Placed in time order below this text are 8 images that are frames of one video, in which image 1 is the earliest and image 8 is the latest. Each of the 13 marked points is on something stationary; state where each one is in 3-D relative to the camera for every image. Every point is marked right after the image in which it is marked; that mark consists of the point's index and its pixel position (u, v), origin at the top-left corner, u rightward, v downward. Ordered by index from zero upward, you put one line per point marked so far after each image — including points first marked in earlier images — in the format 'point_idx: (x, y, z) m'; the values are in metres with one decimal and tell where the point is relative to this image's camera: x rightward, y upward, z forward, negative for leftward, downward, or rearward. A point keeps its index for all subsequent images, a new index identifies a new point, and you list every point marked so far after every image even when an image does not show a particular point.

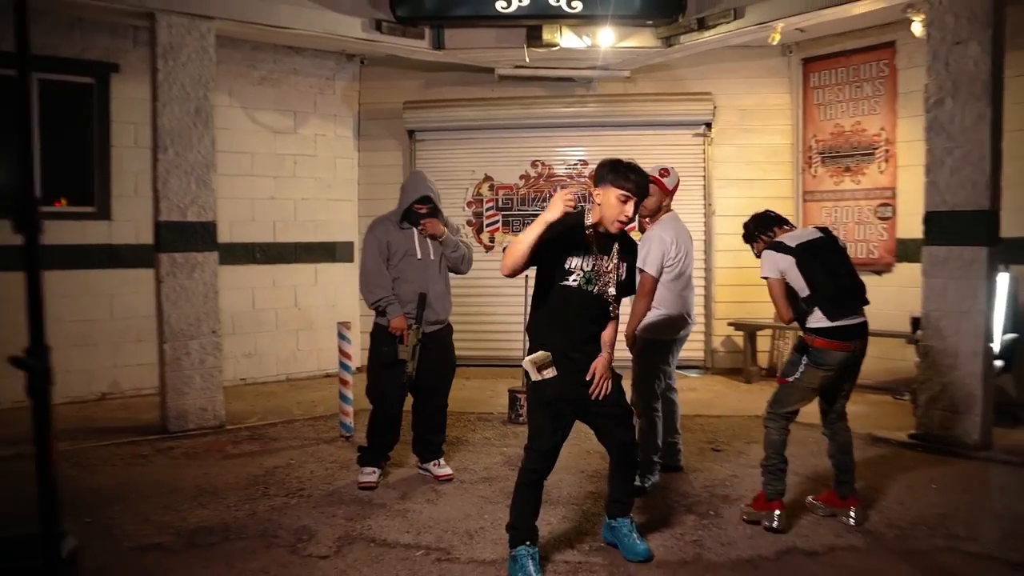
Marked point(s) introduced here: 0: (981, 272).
0: (+3.0, +0.1, +5.7) m
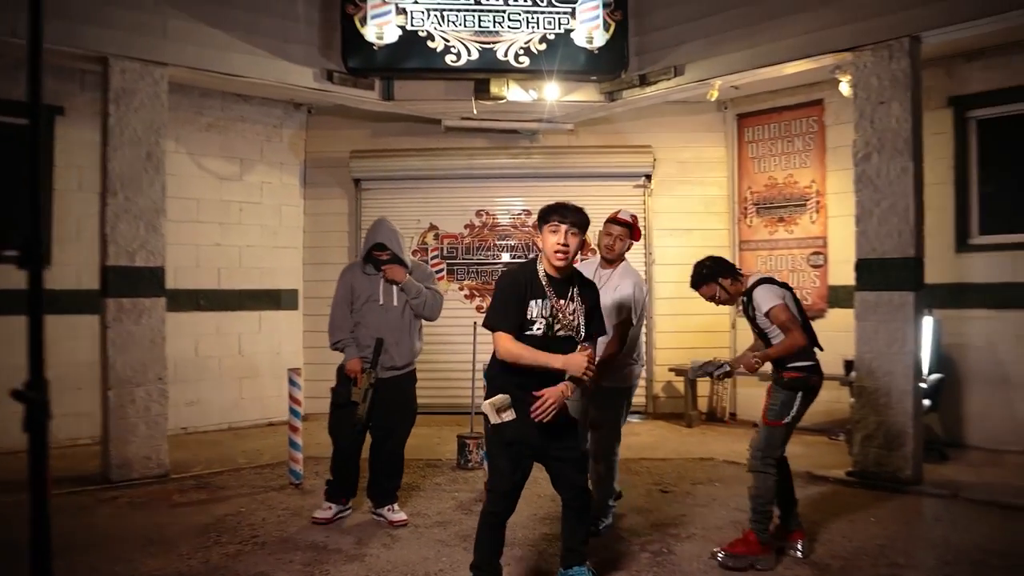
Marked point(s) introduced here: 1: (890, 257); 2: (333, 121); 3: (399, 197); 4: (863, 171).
0: (+2.7, -0.2, +6.0) m
1: (+2.6, +0.2, +6.1) m
2: (-1.9, +1.8, +9.6) m
3: (-1.2, +1.0, +9.6) m
4: (+2.5, +0.8, +6.3) m
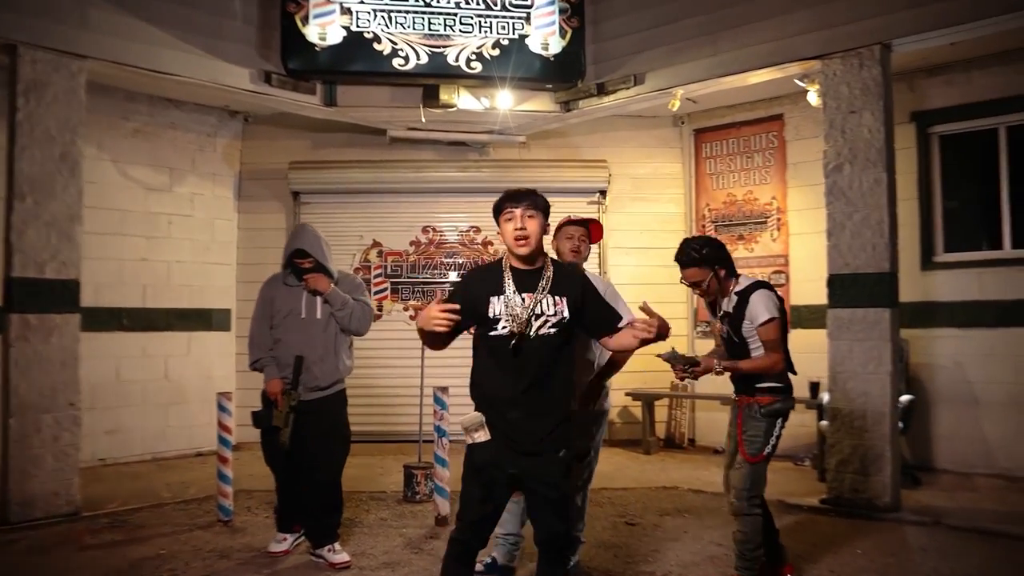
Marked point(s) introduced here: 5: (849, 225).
0: (+2.4, -0.3, +5.7) m
1: (+2.3, +0.1, +5.8) m
2: (-2.5, +1.6, +9.1) m
3: (-1.7, +0.8, +9.0) m
4: (+2.2, +0.7, +6.0) m
5: (+2.2, +0.4, +5.9) m
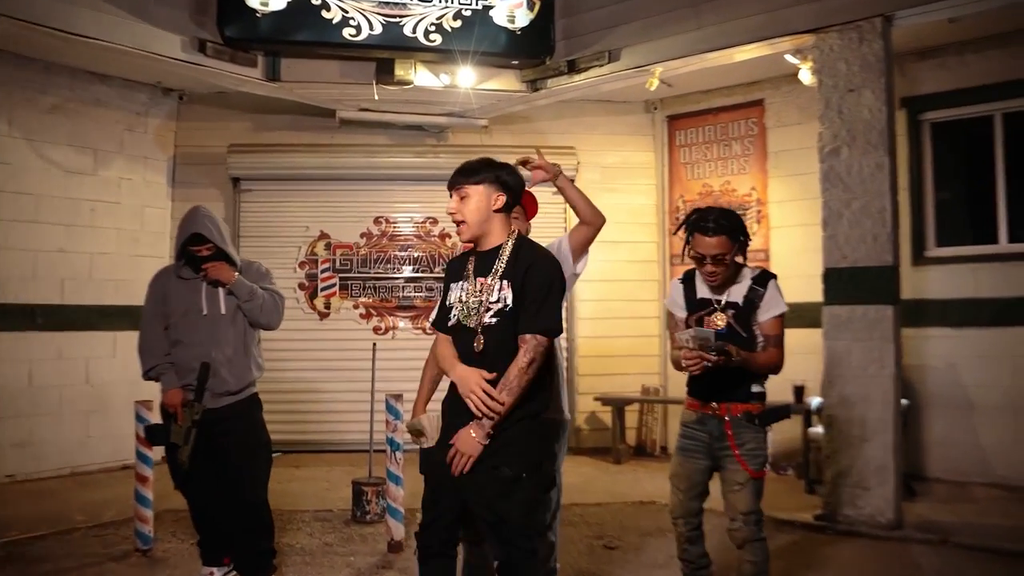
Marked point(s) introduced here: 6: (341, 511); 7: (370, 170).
0: (+2.2, -0.3, +5.2) m
1: (+2.1, +0.1, +5.3) m
2: (-2.8, +1.6, +8.3) m
3: (-2.1, +0.8, +8.3) m
4: (+1.9, +0.7, +5.5) m
5: (+2.0, +0.4, +5.4) m
6: (-1.1, -1.5, +5.8) m
7: (-1.3, +1.1, +8.2) m
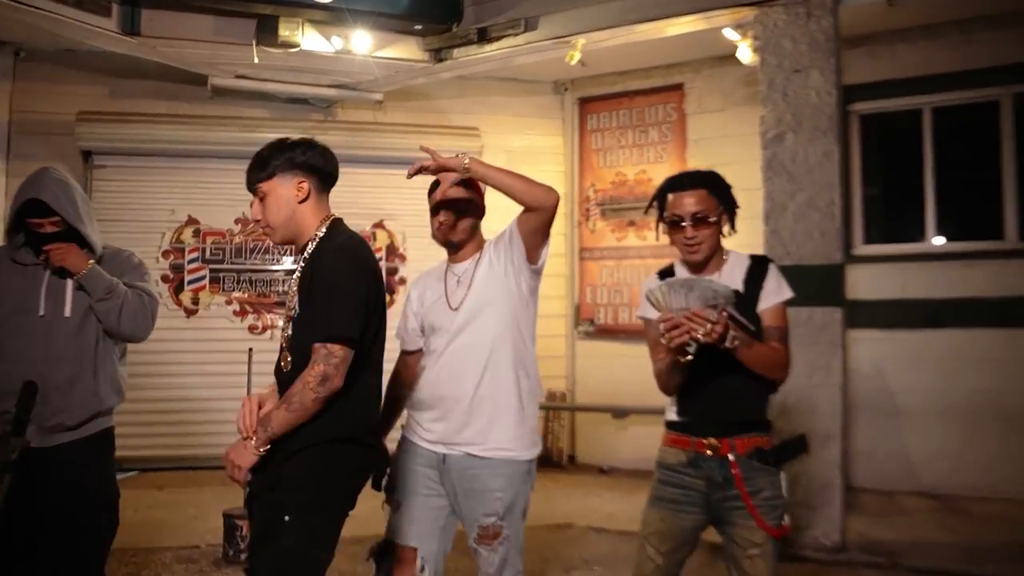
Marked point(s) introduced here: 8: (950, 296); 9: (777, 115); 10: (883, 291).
0: (+1.7, -0.3, +4.7) m
1: (+1.6, +0.1, +4.8) m
2: (-3.7, +1.7, +7.1) m
3: (-2.9, +0.9, +7.2) m
4: (+1.4, +0.7, +4.9) m
5: (+1.5, +0.4, +4.9) m
6: (-1.7, -1.4, +4.9) m
7: (-2.1, +1.1, +7.2) m
8: (+2.9, -0.1, +6.0) m
9: (+1.5, +1.0, +4.9) m
10: (+2.6, 0.0, +6.2) m
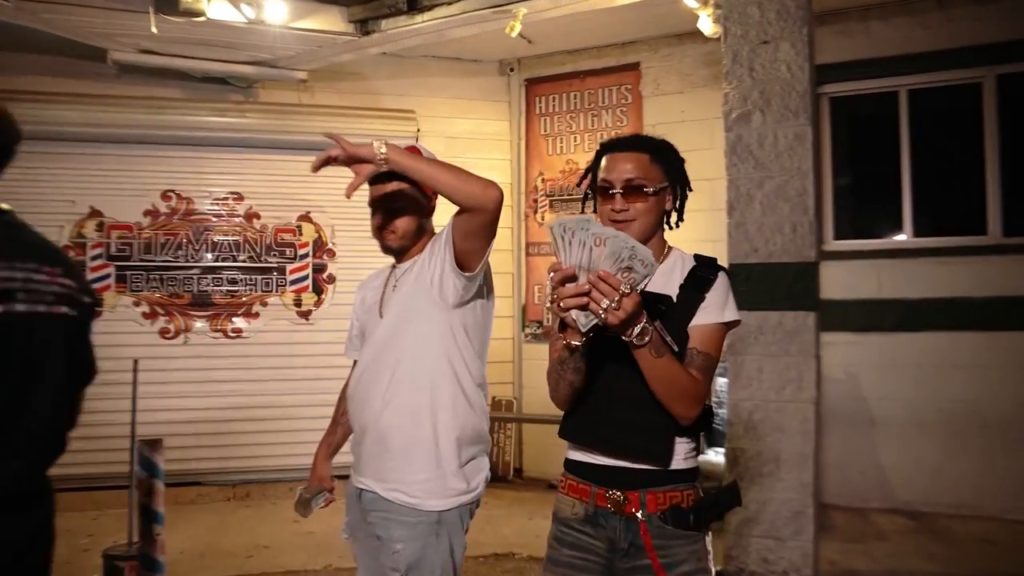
0: (+1.4, -0.3, +4.2) m
1: (+1.3, +0.1, +4.2) m
2: (-4.1, +1.7, +6.3) m
3: (-3.4, +0.9, +6.4) m
4: (+1.1, +0.7, +4.3) m
5: (+1.2, +0.4, +4.3) m
6: (-2.0, -1.4, +4.2) m
7: (-2.6, +1.1, +6.5) m
8: (+2.5, 0.0, +5.4) m
9: (+1.1, +0.9, +4.3) m
10: (+2.2, 0.0, +5.7) m
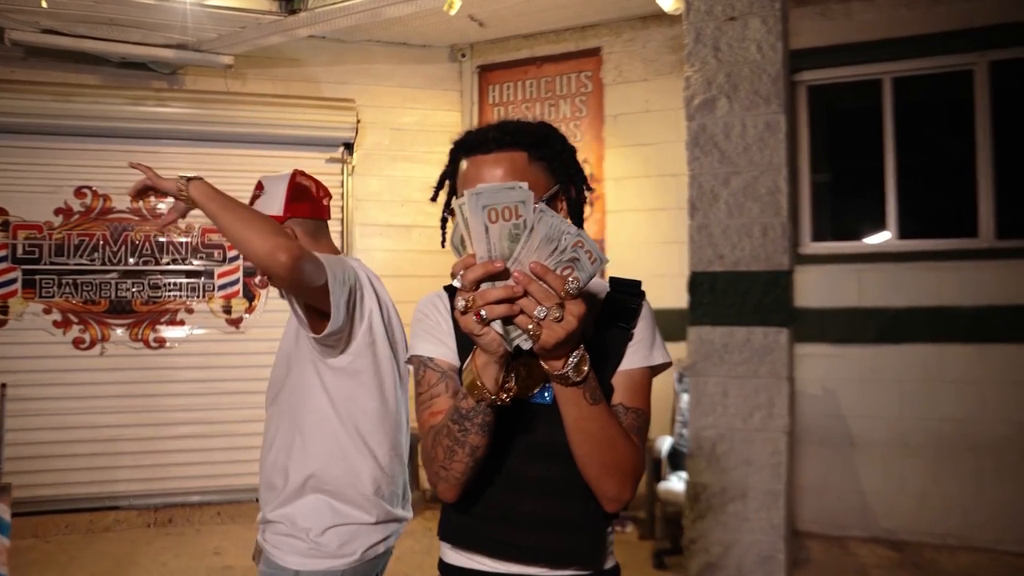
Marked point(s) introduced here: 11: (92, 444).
0: (+1.1, -0.3, +3.6) m
1: (+1.0, +0.1, +3.7) m
2: (-4.4, +1.7, +5.6) m
3: (-3.7, +0.8, +5.8) m
4: (+0.8, +0.7, +3.8) m
5: (+0.9, +0.4, +3.8) m
6: (-2.3, -1.5, +3.6) m
7: (-2.9, +1.1, +5.9) m
8: (+2.2, -0.1, +4.9) m
9: (+0.8, +0.9, +3.8) m
10: (+1.9, -0.1, +5.1) m
11: (-2.8, -1.0, +6.0) m
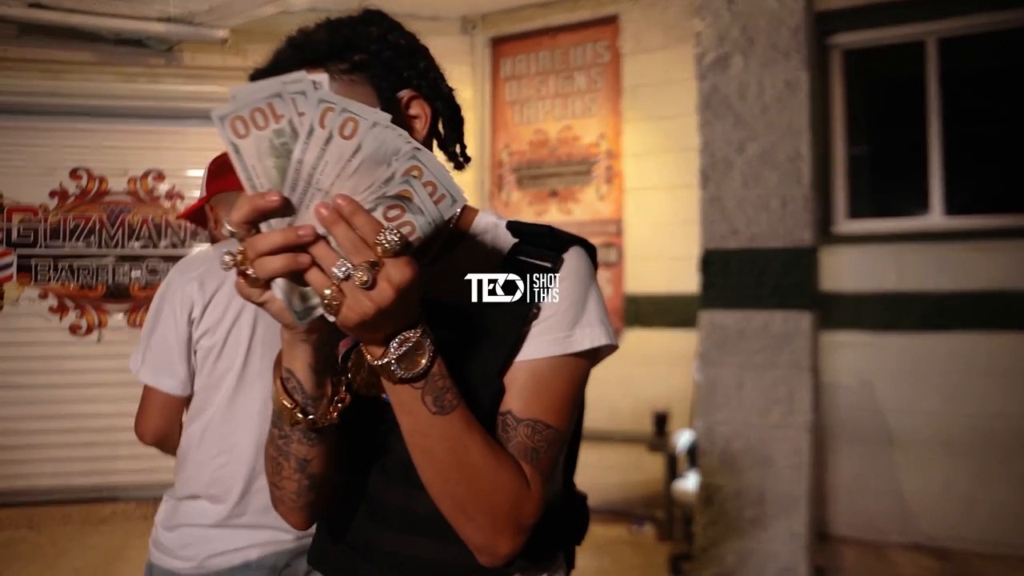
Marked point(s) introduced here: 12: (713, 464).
0: (+1.1, -0.3, +3.2) m
1: (+0.9, +0.1, +3.3) m
2: (-4.4, +1.8, +5.5) m
3: (-3.7, +0.9, +5.6) m
4: (+0.8, +0.8, +3.4) m
5: (+0.9, +0.5, +3.3) m
6: (-2.3, -1.4, +3.4) m
7: (-2.9, +1.2, +5.6) m
8: (+2.2, 0.0, +4.5) m
9: (+0.8, +1.0, +3.4) m
10: (+1.9, 0.0, +4.7) m
11: (-2.7, -0.9, +5.8) m
12: (+0.8, -0.7, +3.4) m
